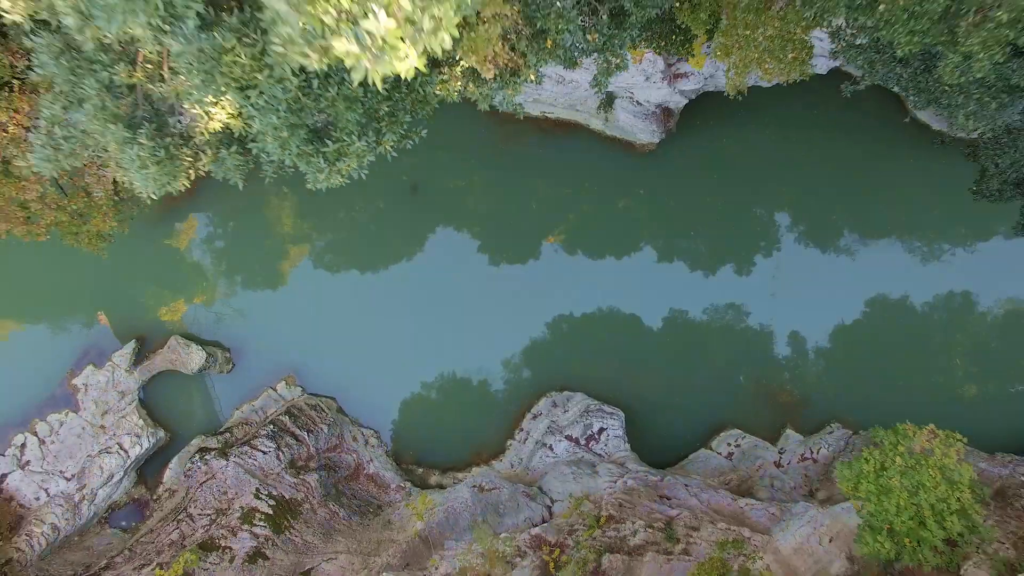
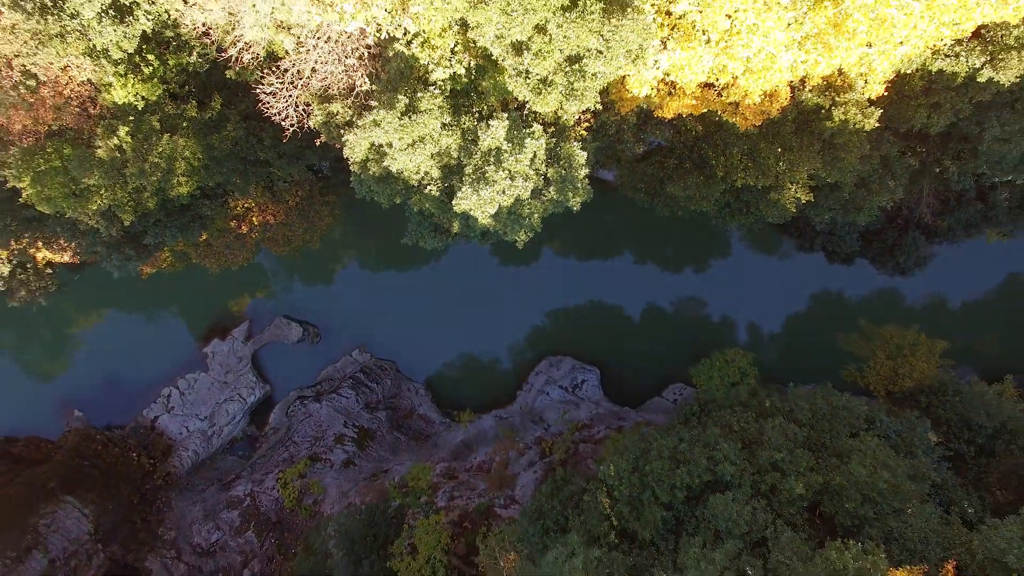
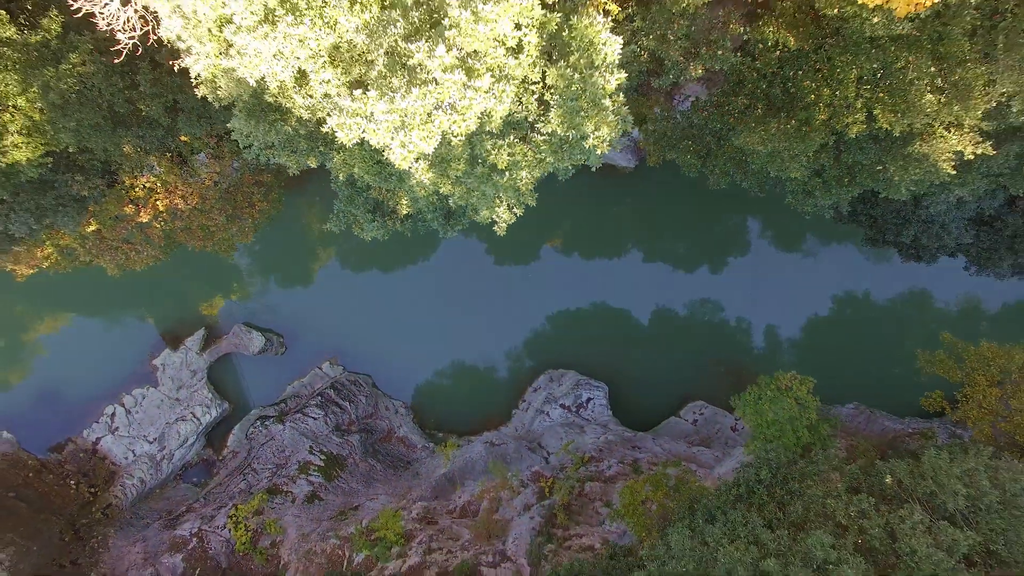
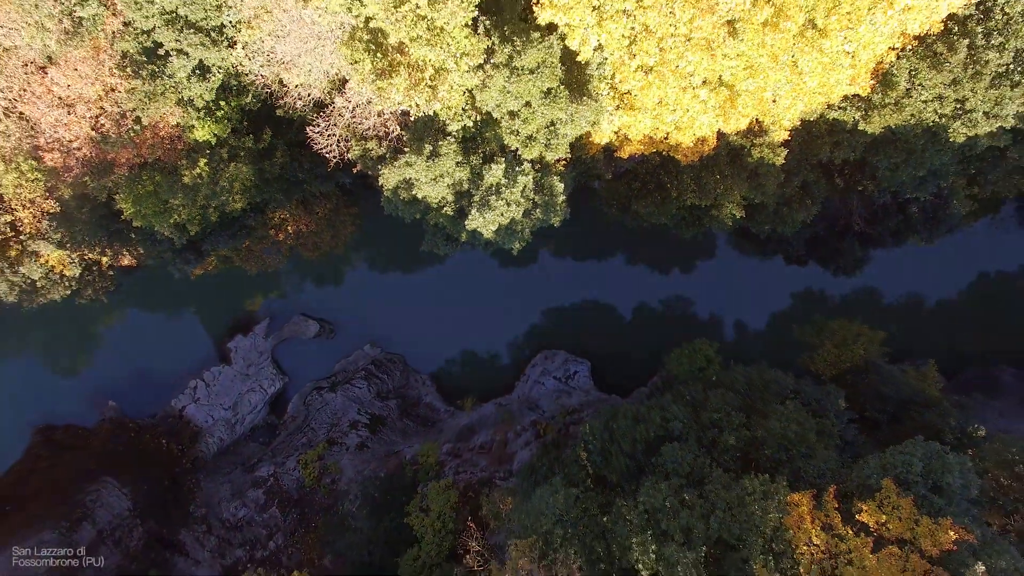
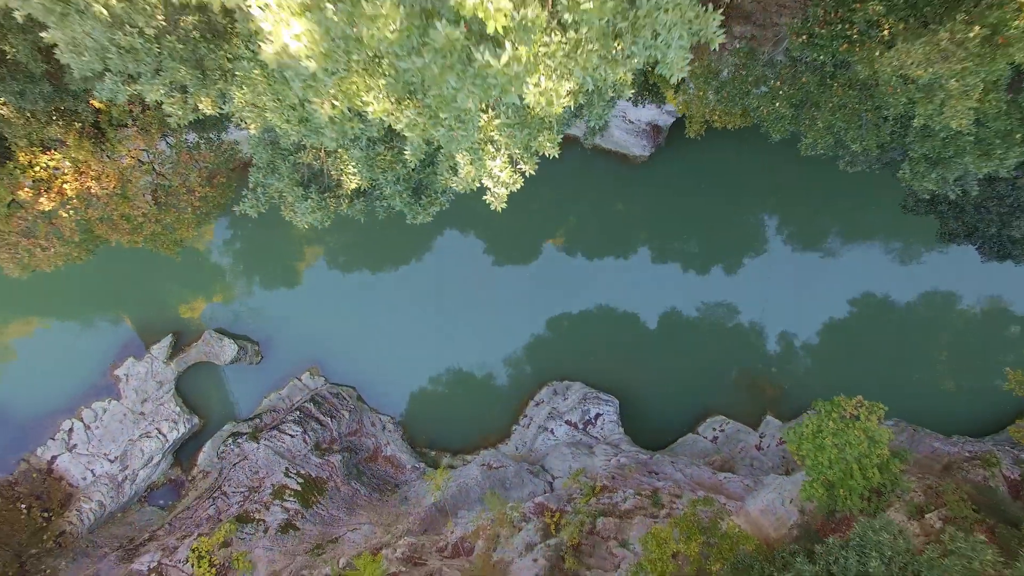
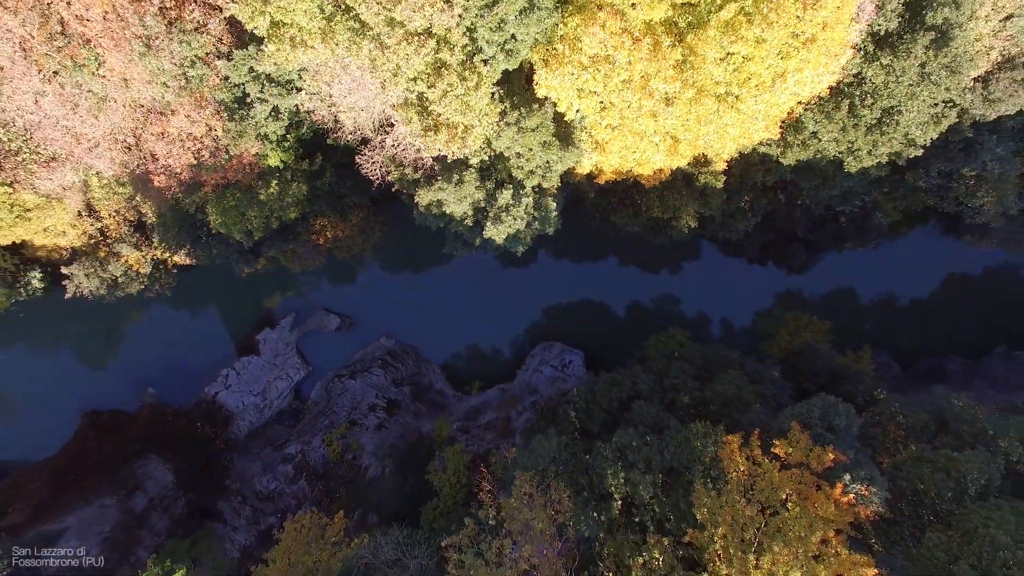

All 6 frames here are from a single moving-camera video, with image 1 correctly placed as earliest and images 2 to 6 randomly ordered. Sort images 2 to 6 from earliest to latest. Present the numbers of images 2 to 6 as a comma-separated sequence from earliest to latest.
5, 3, 2, 4, 6
